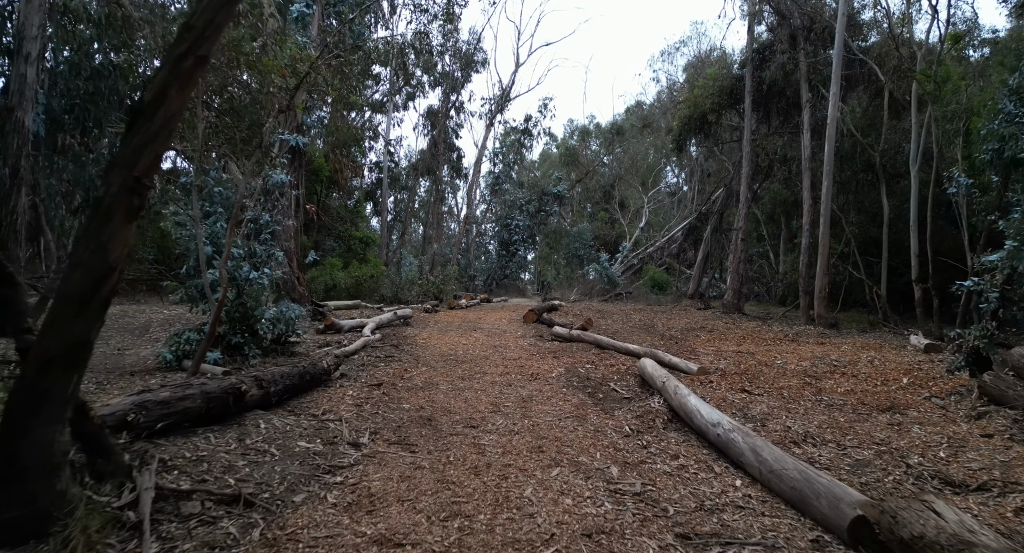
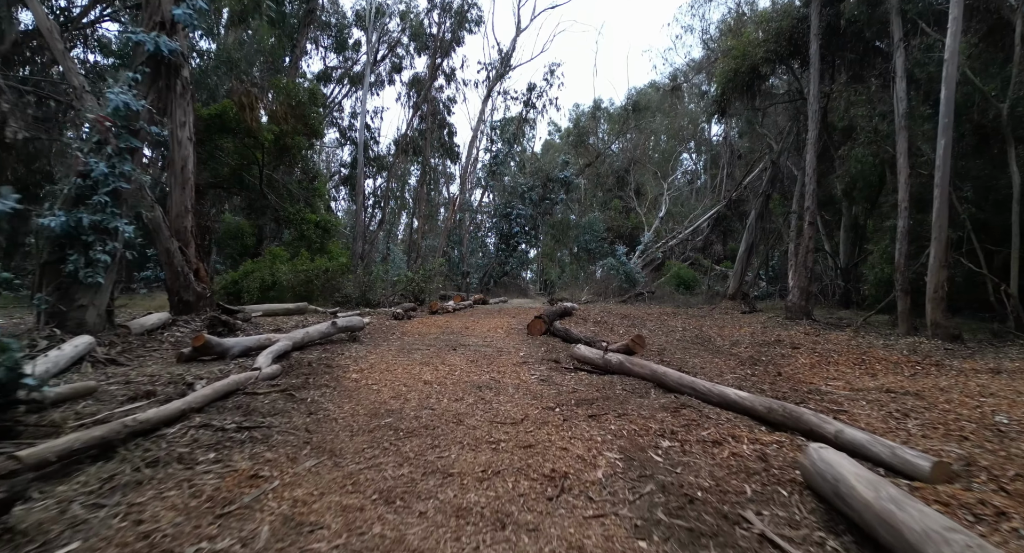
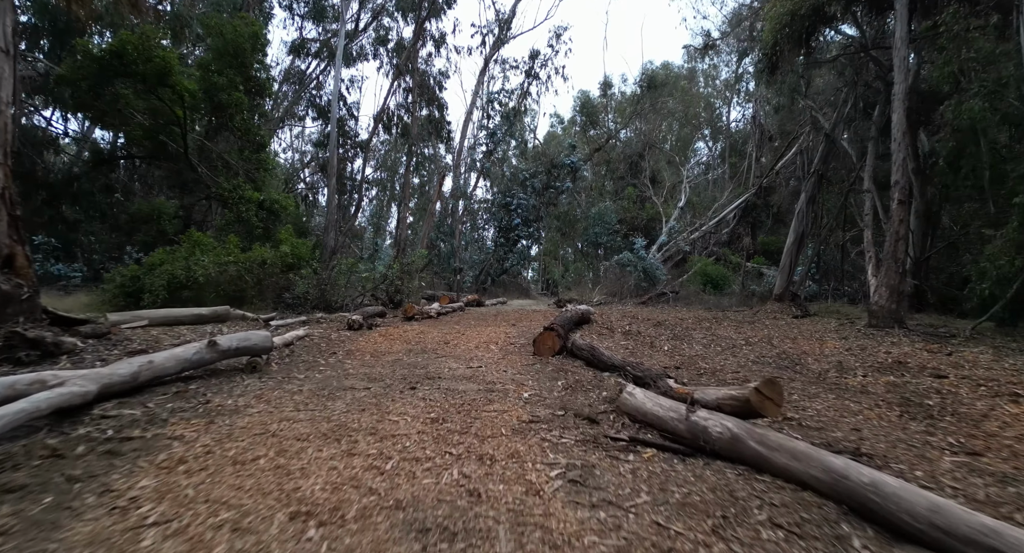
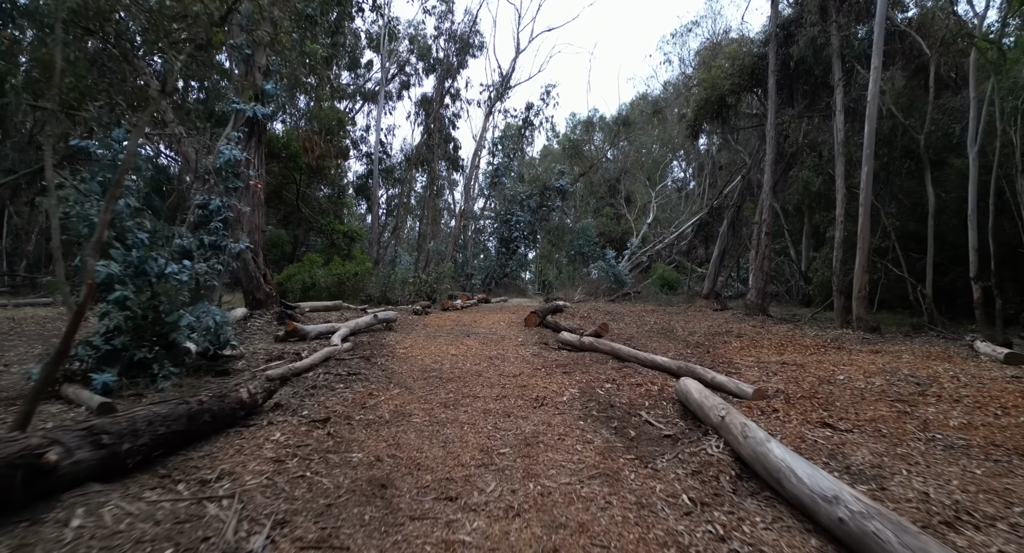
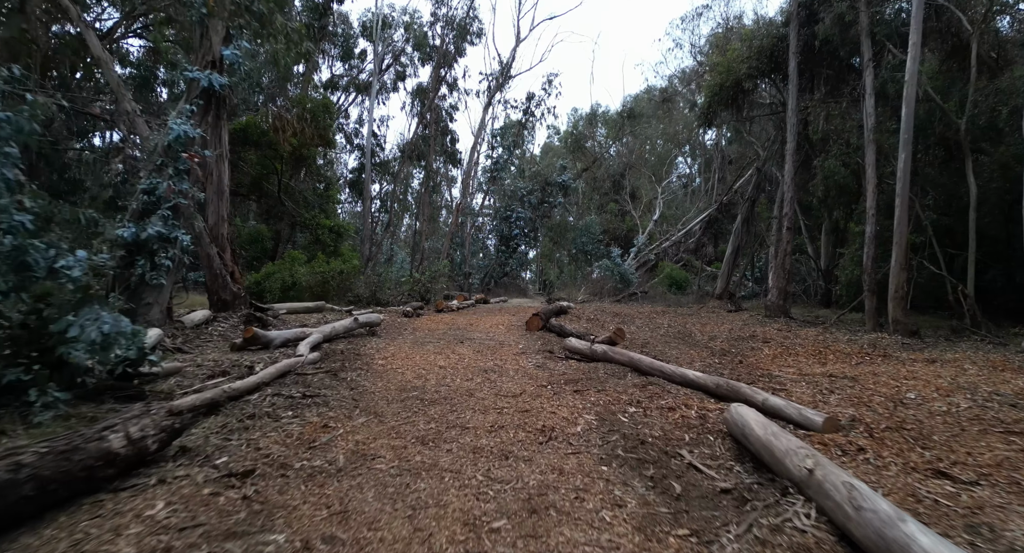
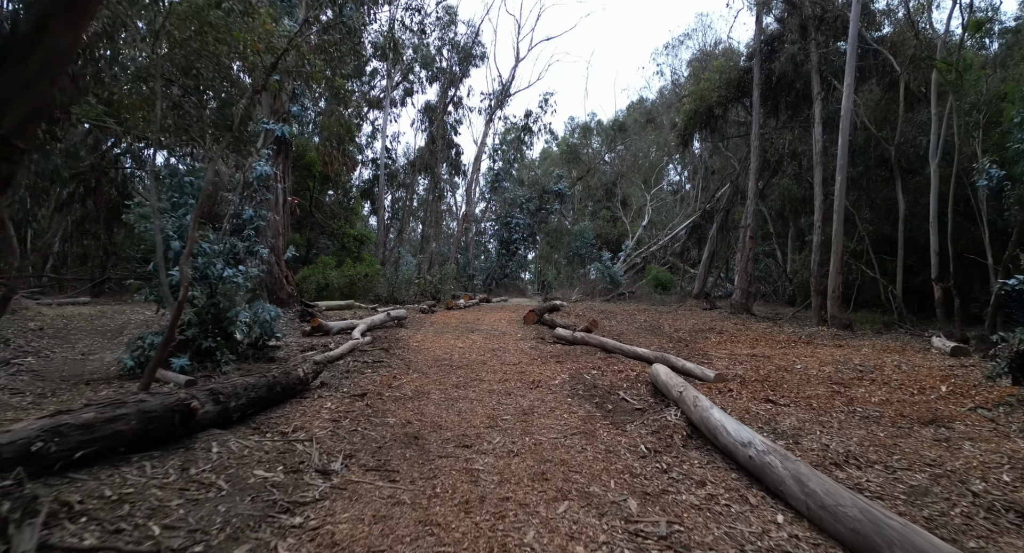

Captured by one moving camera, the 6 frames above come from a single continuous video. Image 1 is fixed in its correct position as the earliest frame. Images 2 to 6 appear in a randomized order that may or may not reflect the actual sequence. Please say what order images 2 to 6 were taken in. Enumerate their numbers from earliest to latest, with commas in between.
6, 4, 5, 2, 3
